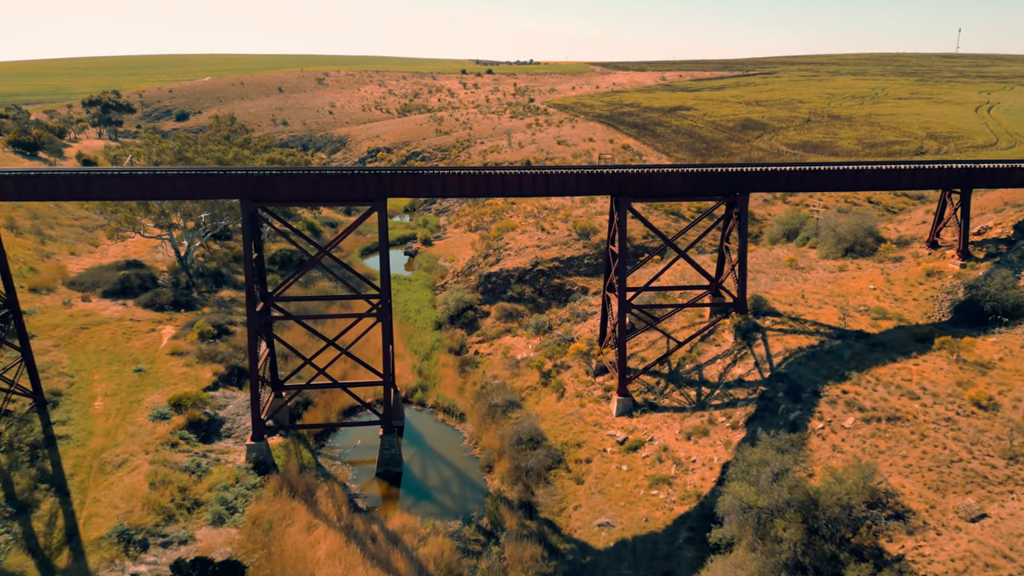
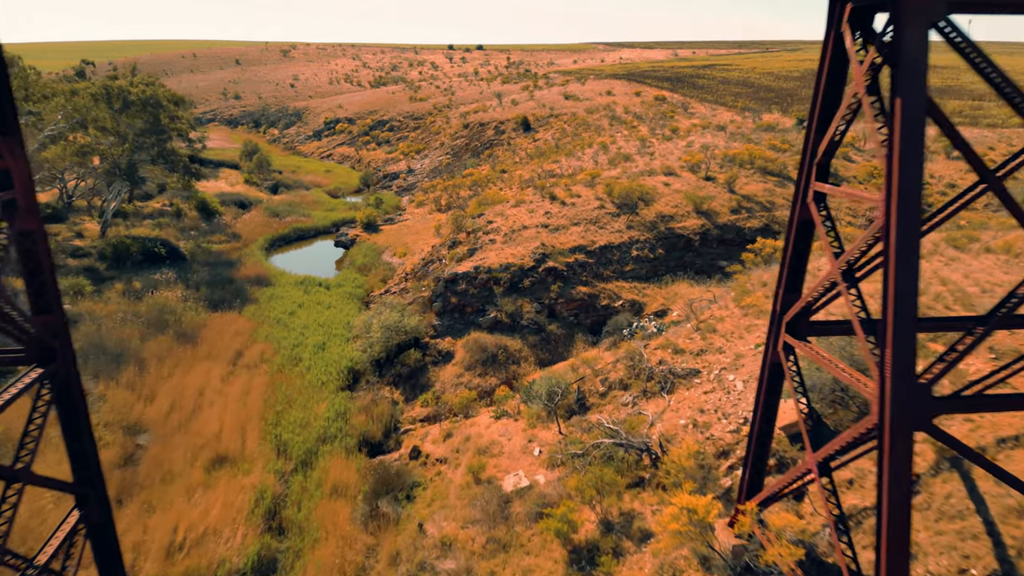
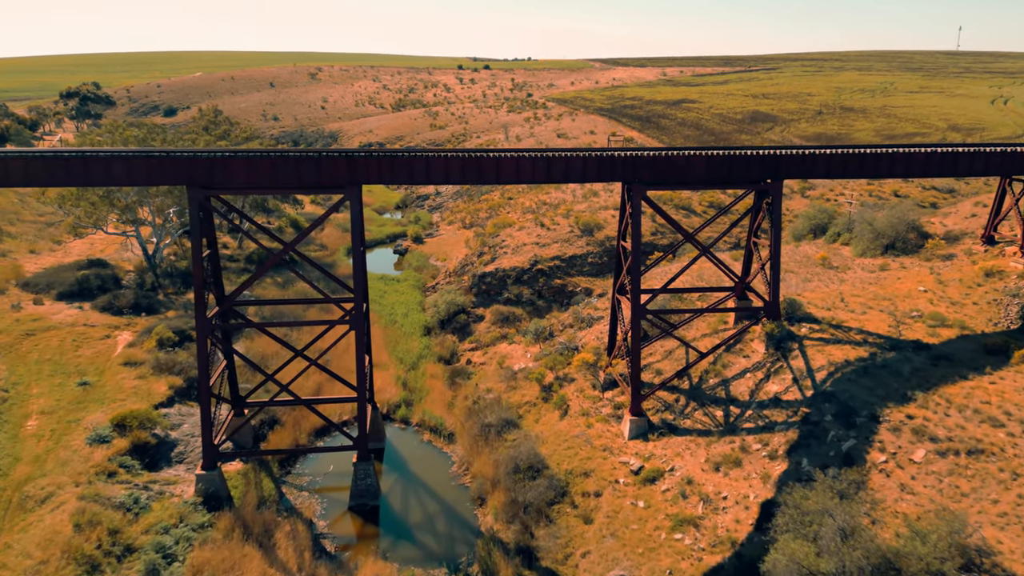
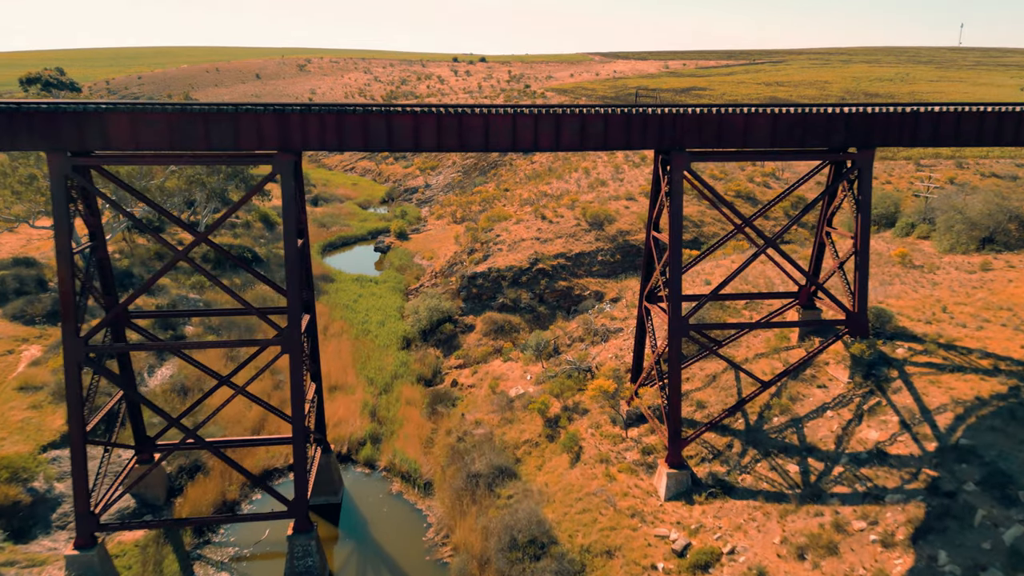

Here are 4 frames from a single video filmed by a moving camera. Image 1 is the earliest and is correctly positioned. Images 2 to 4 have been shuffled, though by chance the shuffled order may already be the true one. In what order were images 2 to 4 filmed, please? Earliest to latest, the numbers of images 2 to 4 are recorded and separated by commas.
3, 4, 2
